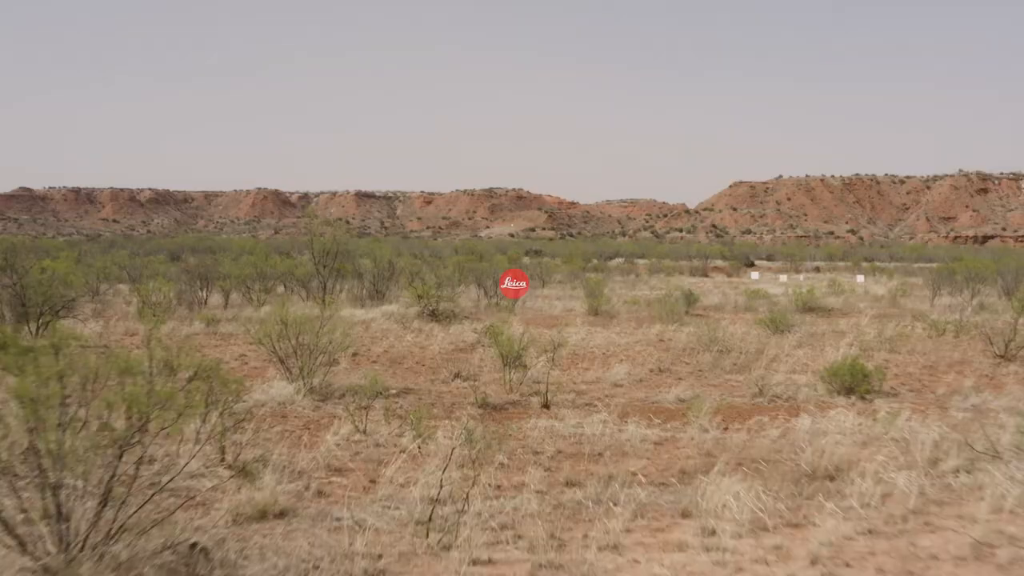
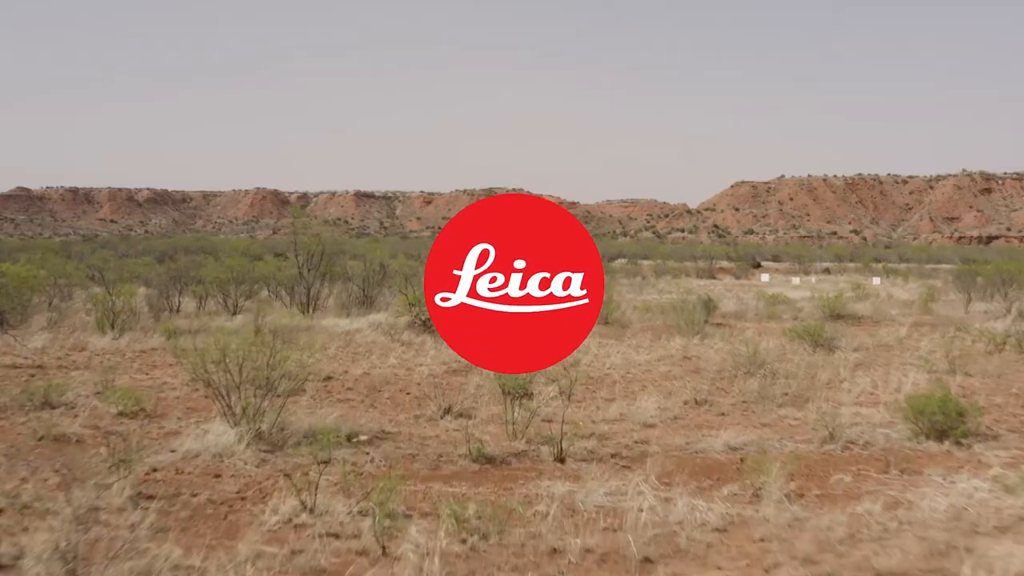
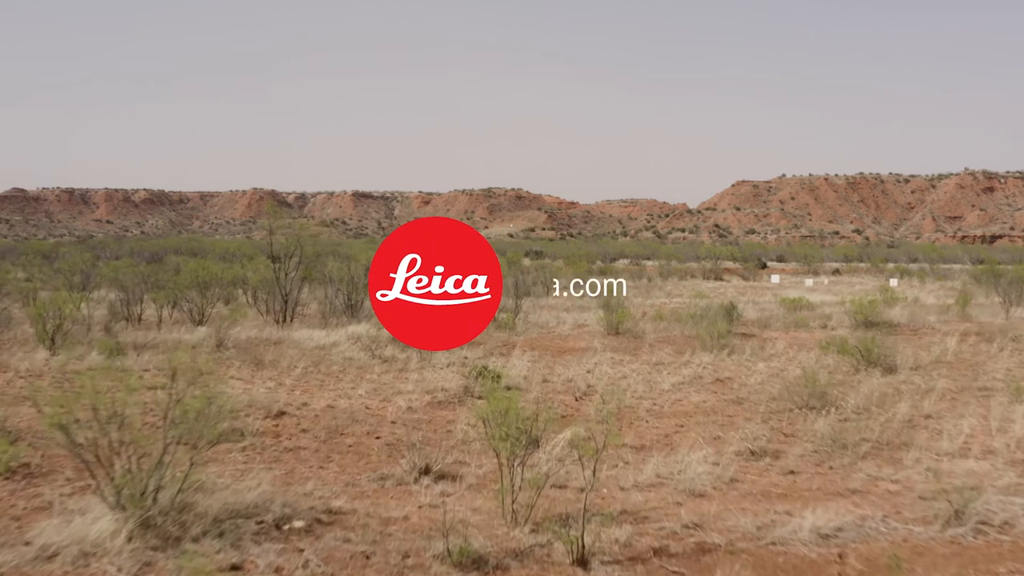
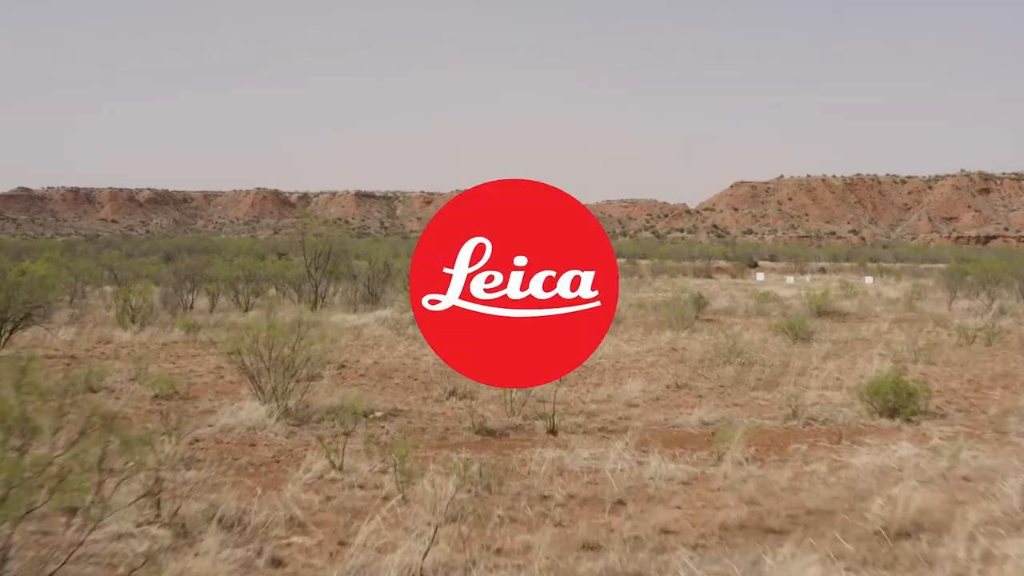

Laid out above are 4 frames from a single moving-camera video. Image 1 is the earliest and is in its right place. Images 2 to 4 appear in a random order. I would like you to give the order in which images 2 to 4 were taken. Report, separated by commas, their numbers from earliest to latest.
4, 2, 3
